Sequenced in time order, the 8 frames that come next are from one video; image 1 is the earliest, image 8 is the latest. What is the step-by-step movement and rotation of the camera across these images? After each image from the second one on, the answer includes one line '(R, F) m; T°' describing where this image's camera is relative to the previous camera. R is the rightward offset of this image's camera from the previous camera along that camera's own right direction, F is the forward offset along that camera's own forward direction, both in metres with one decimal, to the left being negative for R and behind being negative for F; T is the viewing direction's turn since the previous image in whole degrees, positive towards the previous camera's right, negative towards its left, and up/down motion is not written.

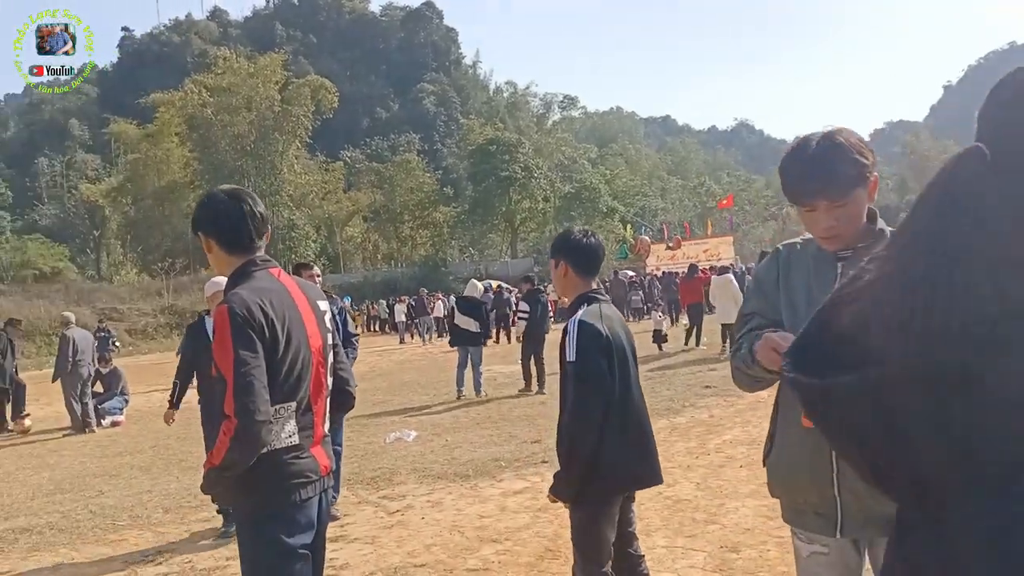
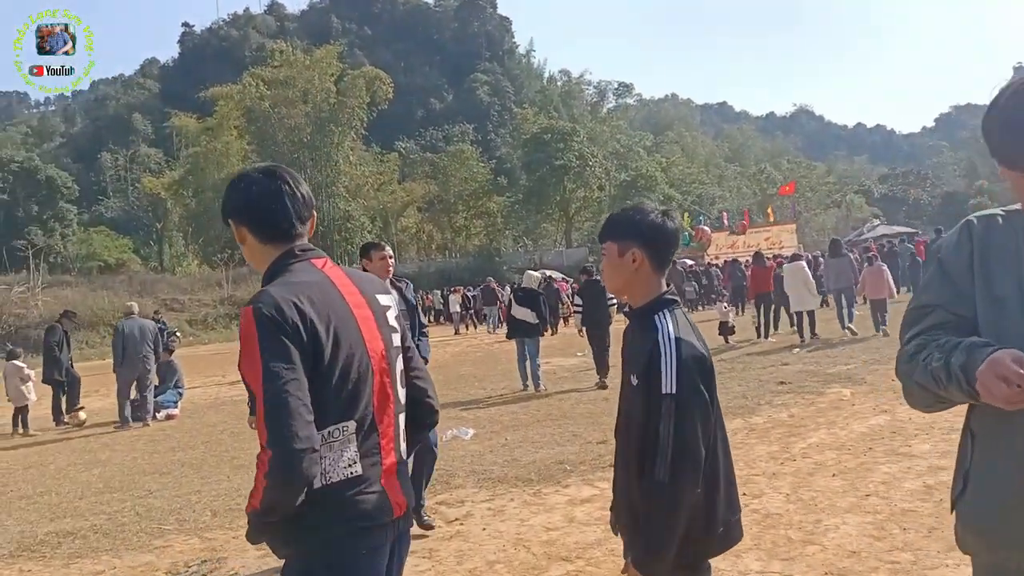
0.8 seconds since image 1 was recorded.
(-0.1, +0.6) m; -4°
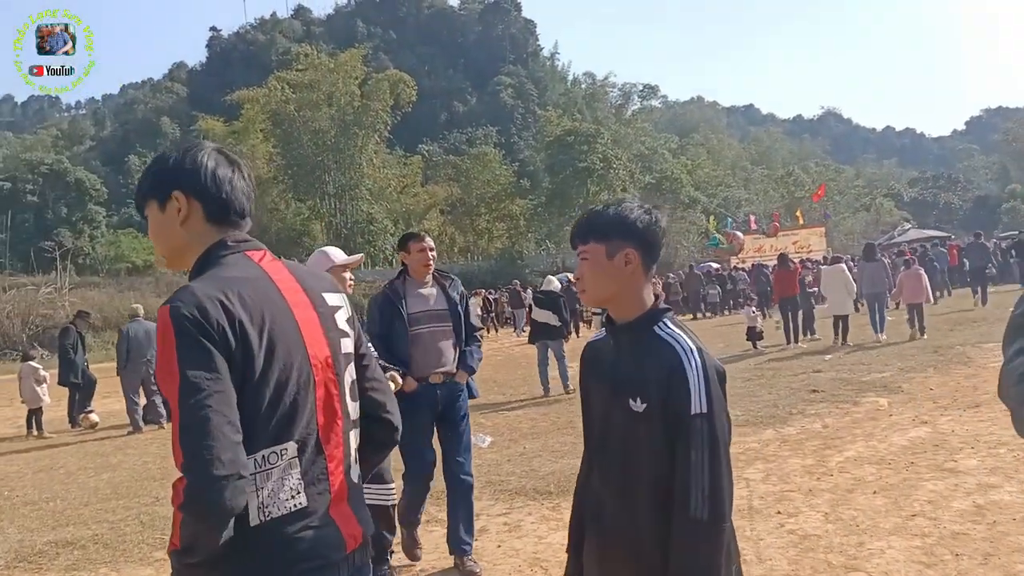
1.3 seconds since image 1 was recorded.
(0.0, +0.3) m; -2°
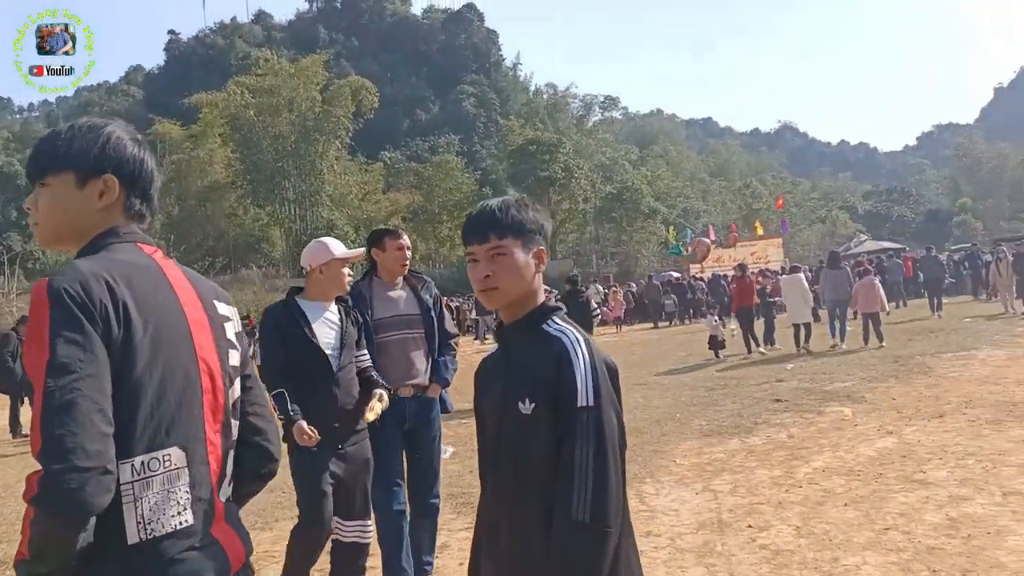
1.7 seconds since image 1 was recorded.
(0.0, +0.2) m; +3°
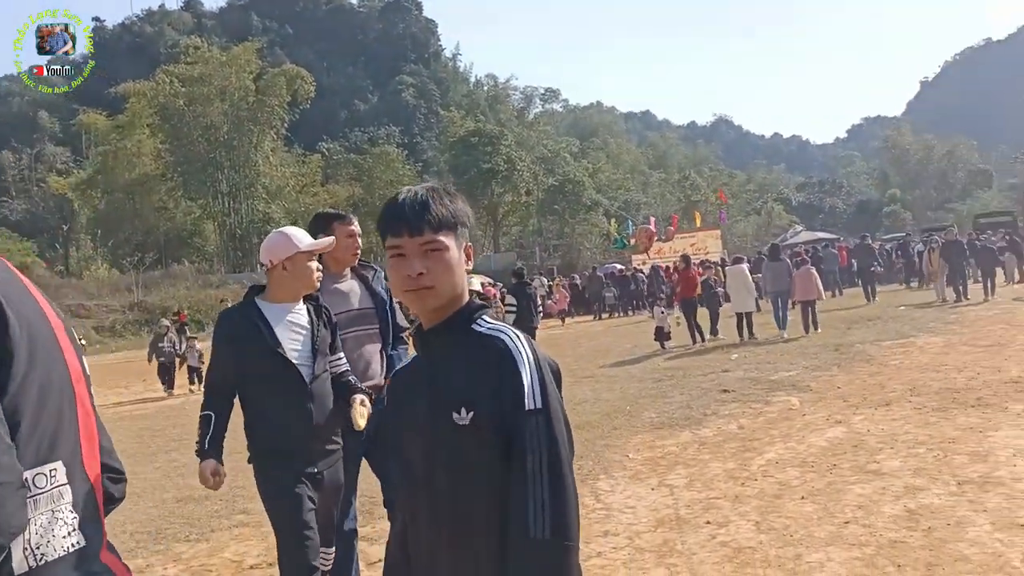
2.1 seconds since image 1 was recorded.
(-0.1, +0.3) m; +4°
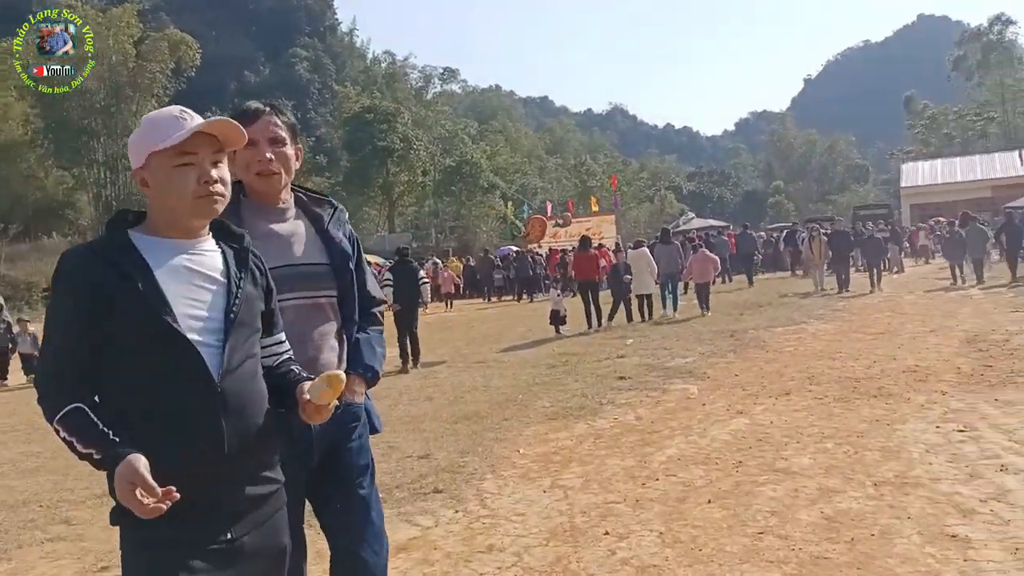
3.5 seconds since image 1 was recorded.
(+0.1, +0.8) m; +7°
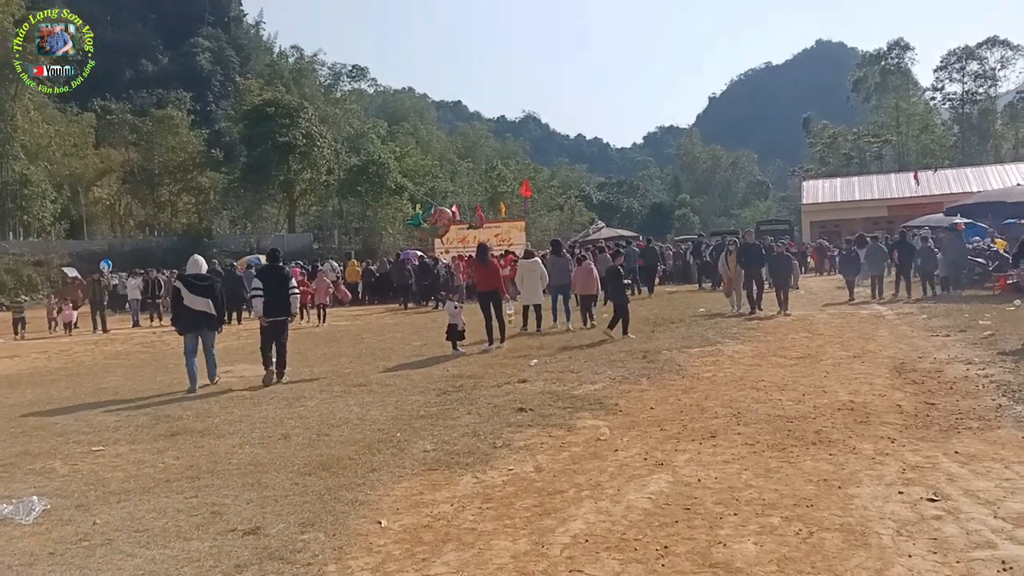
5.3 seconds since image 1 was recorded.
(+0.3, +1.6) m; +6°
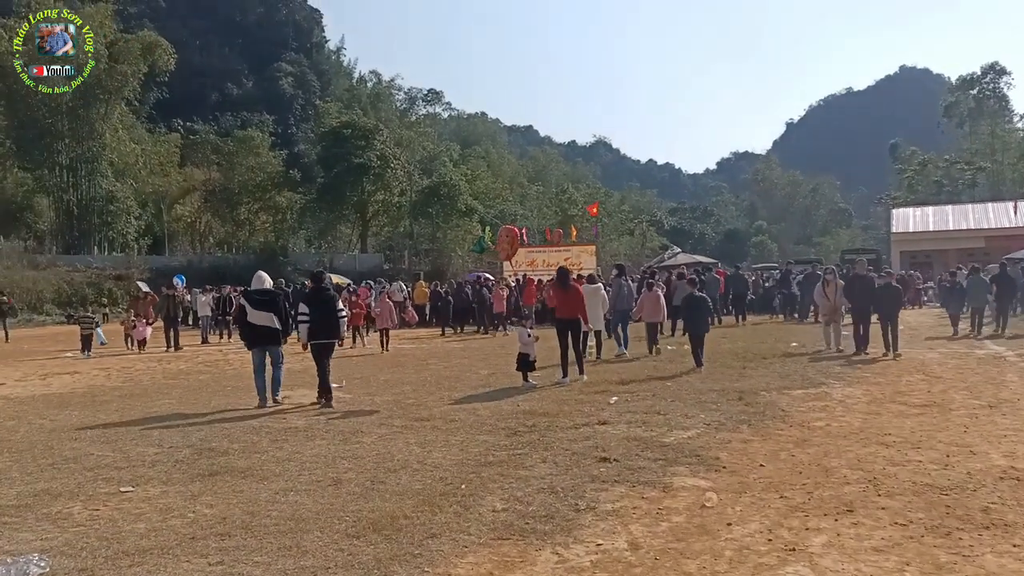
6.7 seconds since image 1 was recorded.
(-0.2, +1.2) m; -5°
